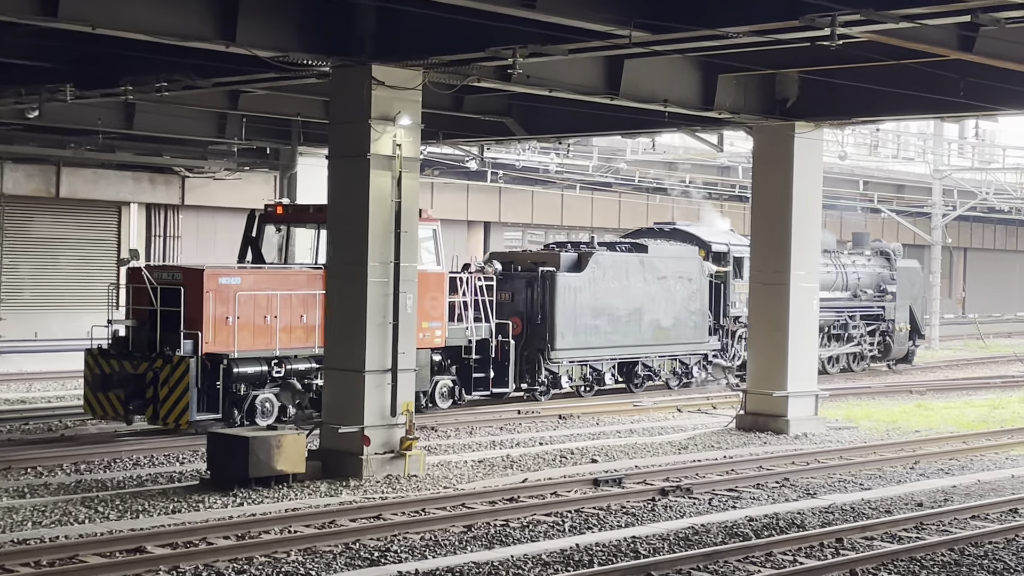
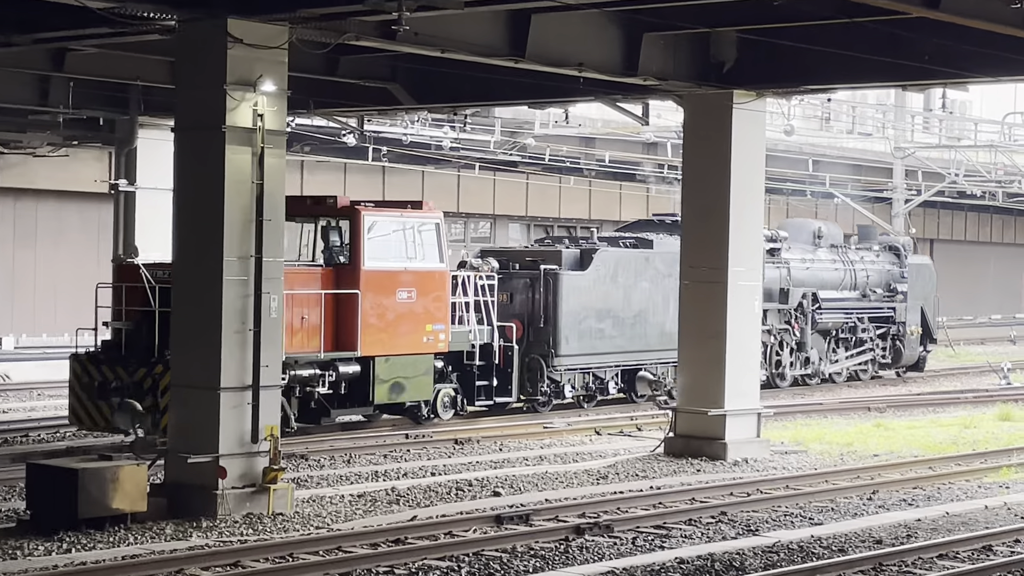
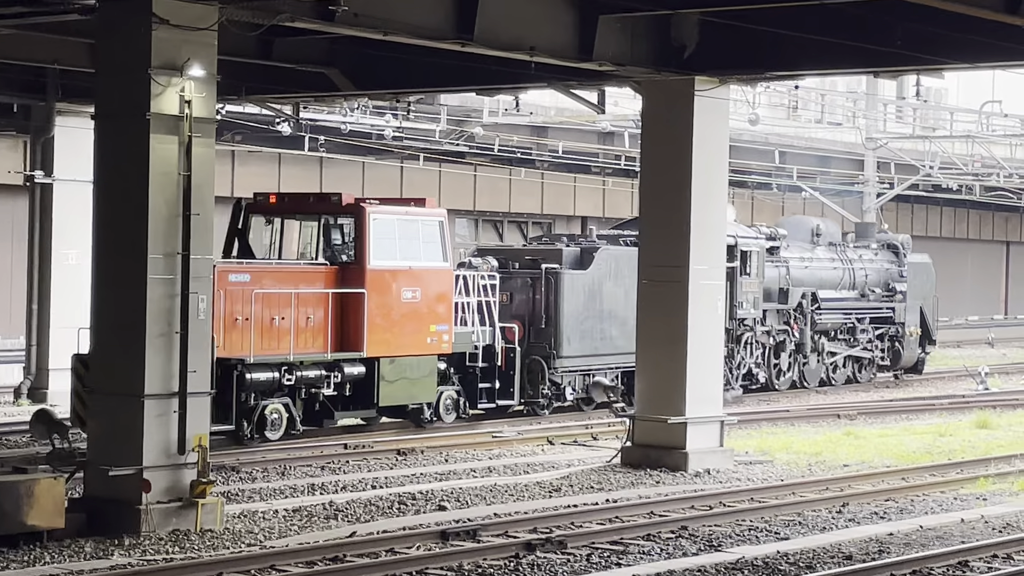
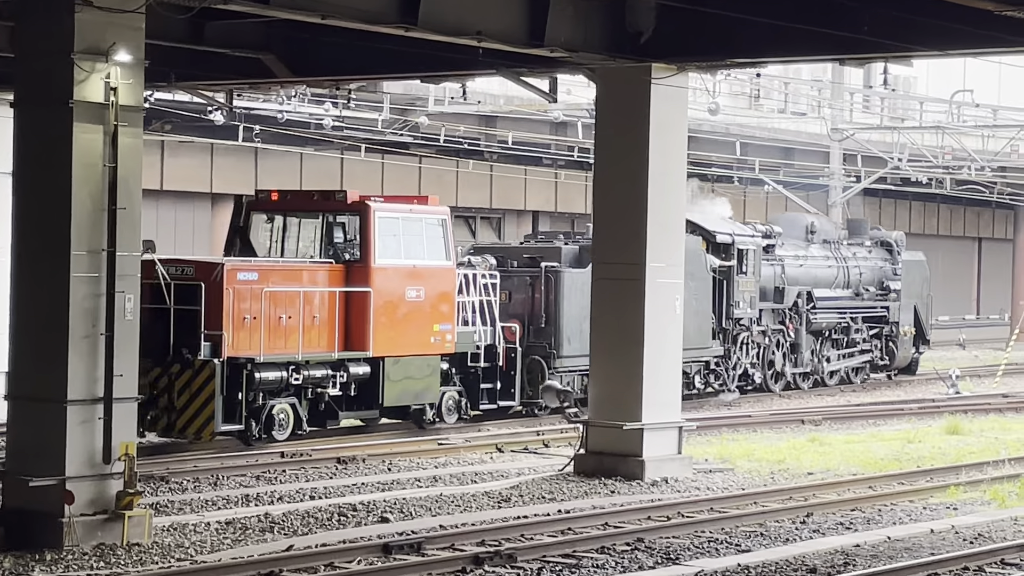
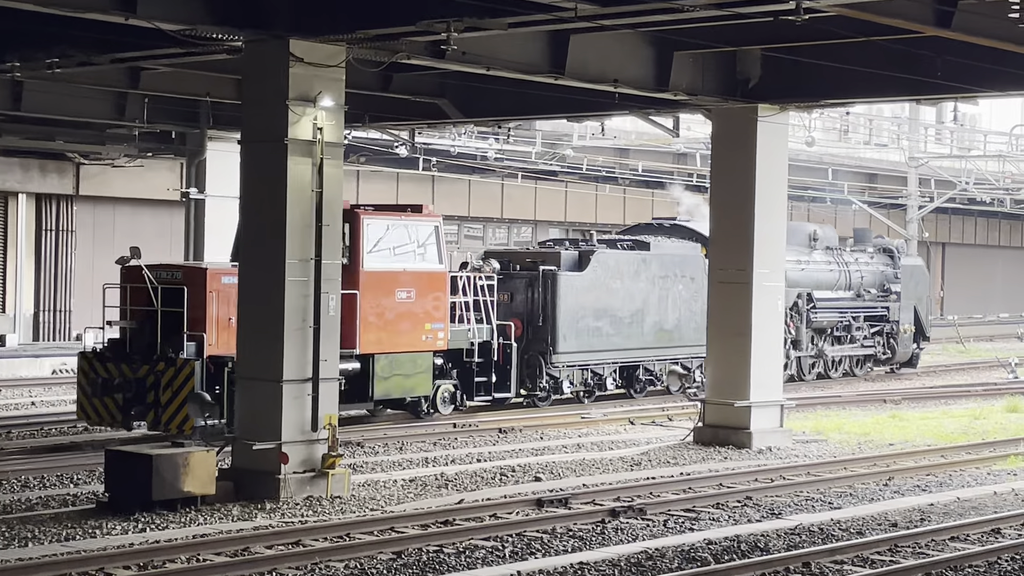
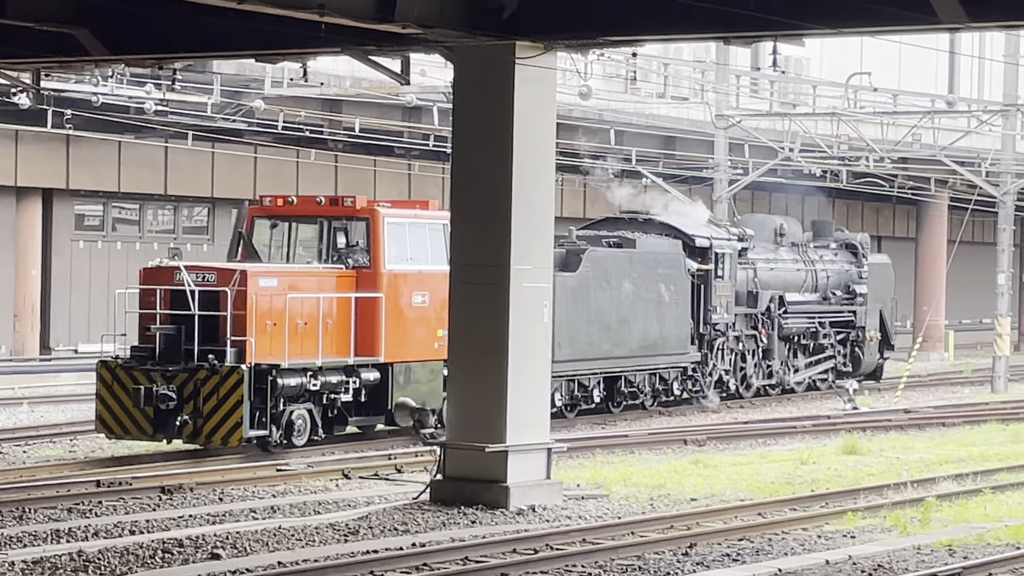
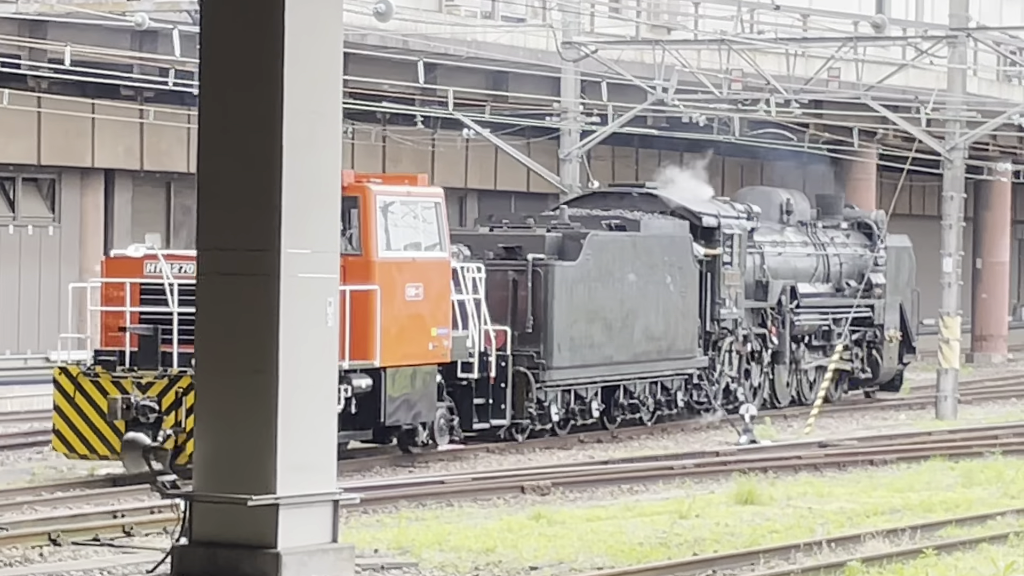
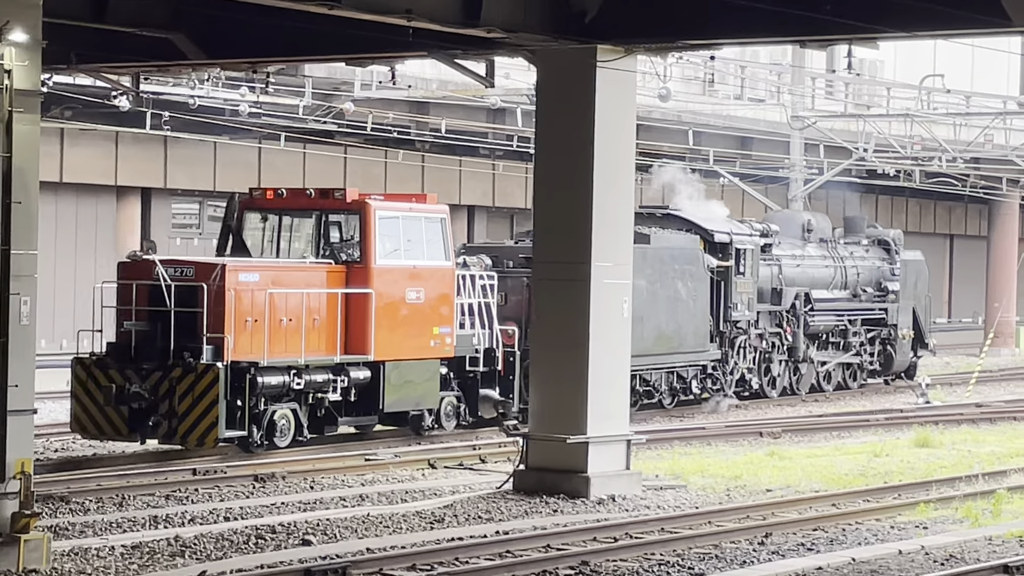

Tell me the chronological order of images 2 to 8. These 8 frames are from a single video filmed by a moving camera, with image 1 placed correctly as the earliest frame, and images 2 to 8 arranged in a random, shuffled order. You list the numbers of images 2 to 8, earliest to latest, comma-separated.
5, 2, 3, 4, 8, 6, 7
